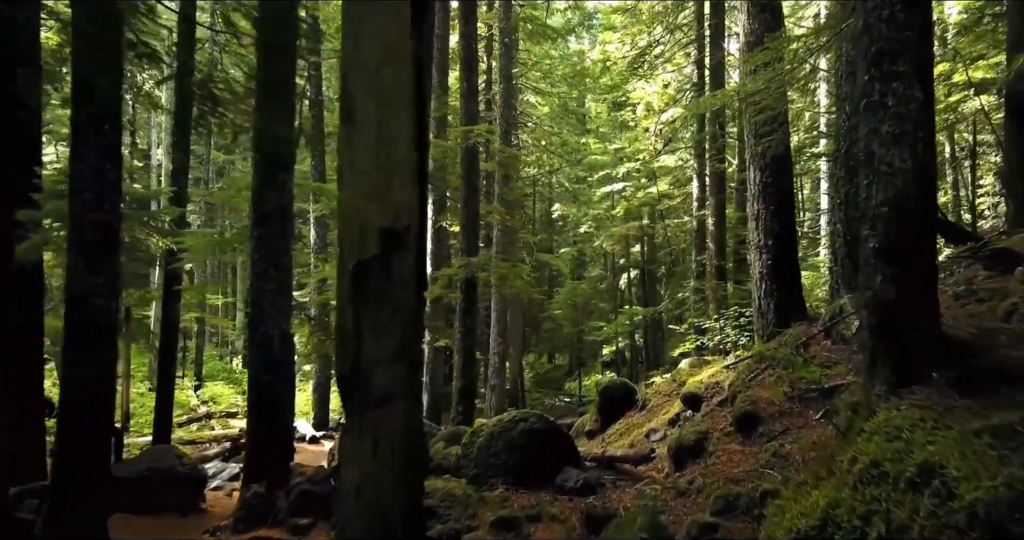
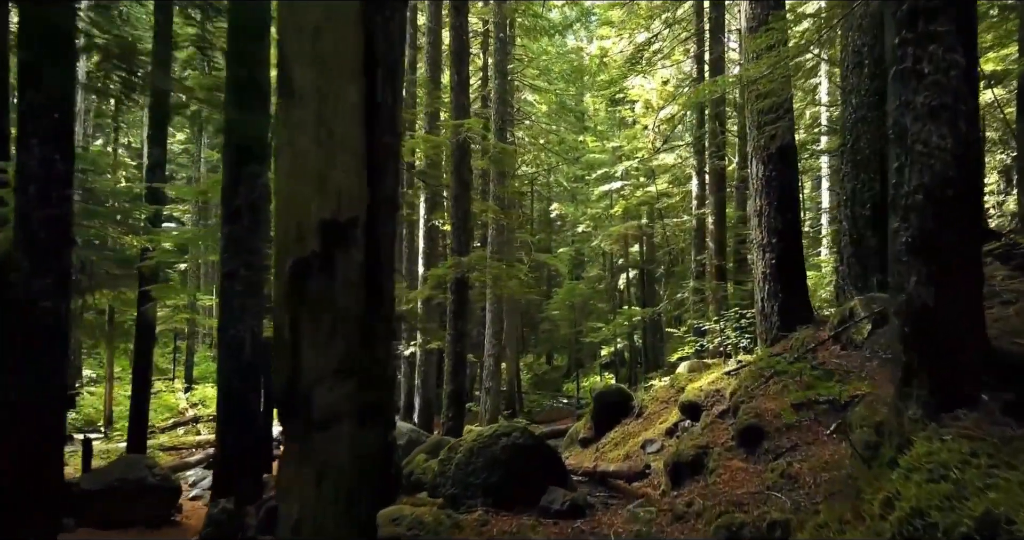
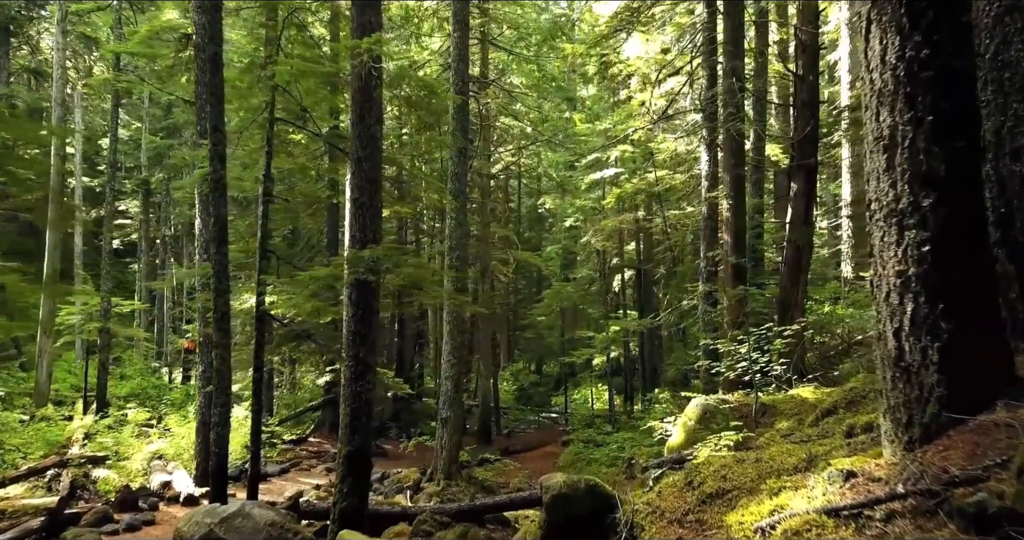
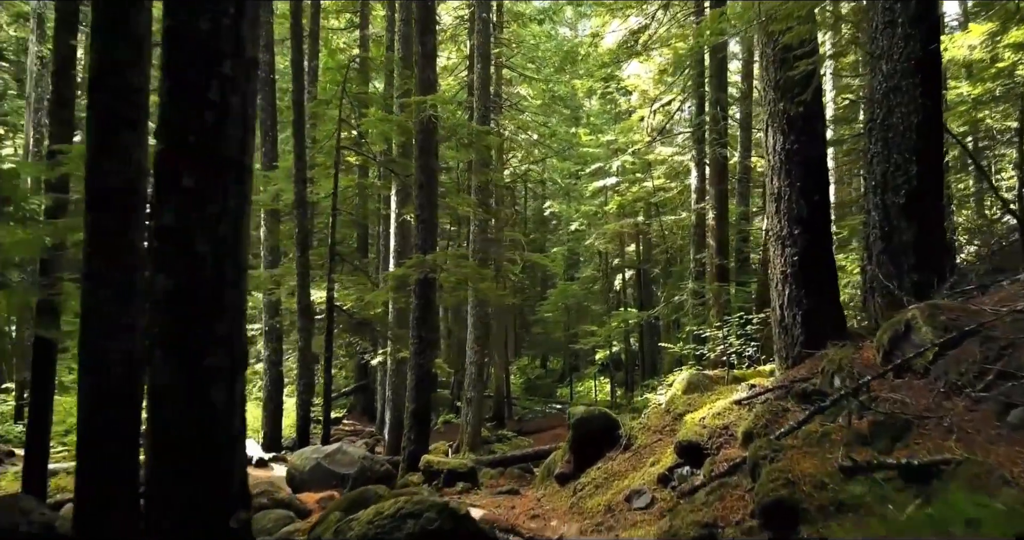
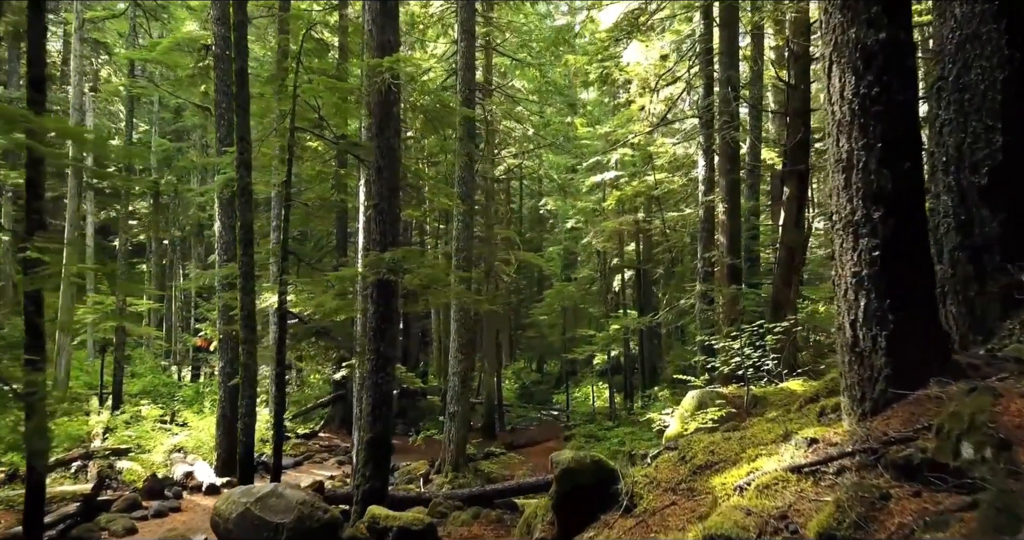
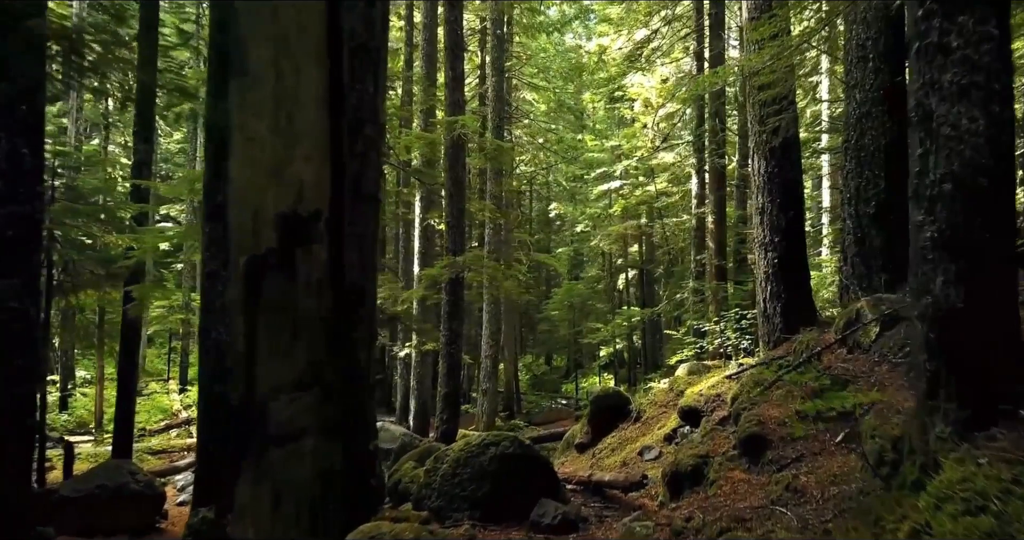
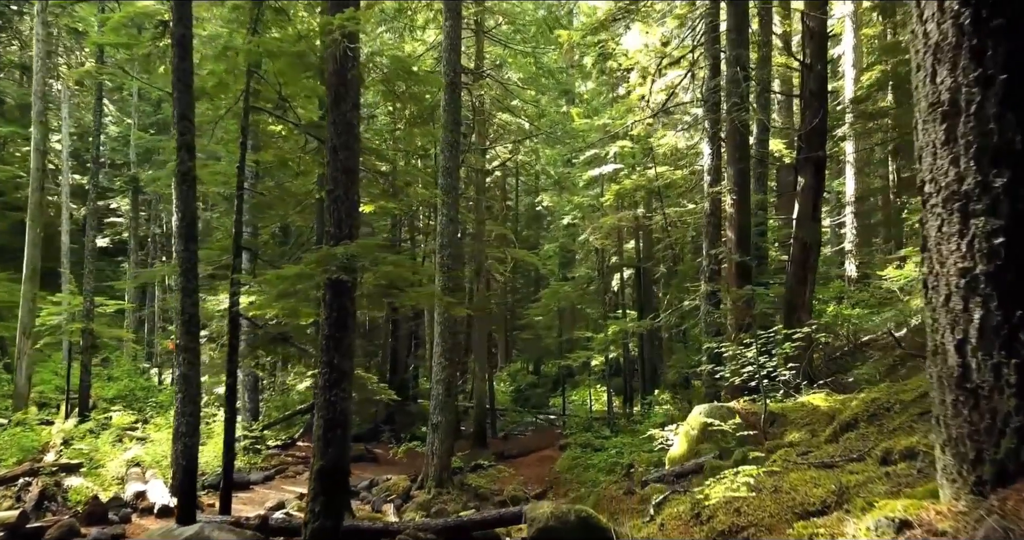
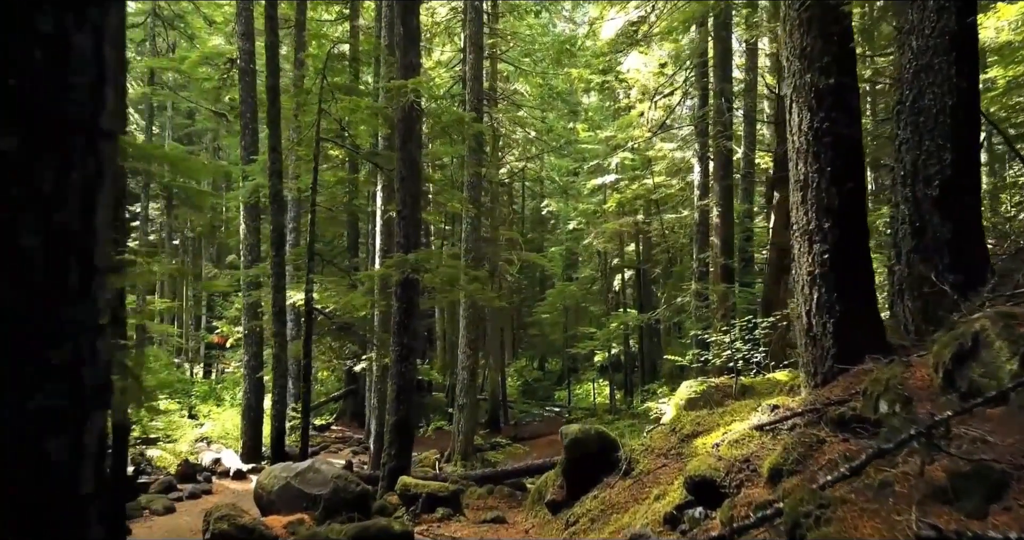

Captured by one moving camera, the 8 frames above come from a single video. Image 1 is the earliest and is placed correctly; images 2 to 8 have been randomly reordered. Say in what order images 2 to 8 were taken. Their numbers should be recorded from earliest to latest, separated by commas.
2, 6, 4, 8, 5, 3, 7
